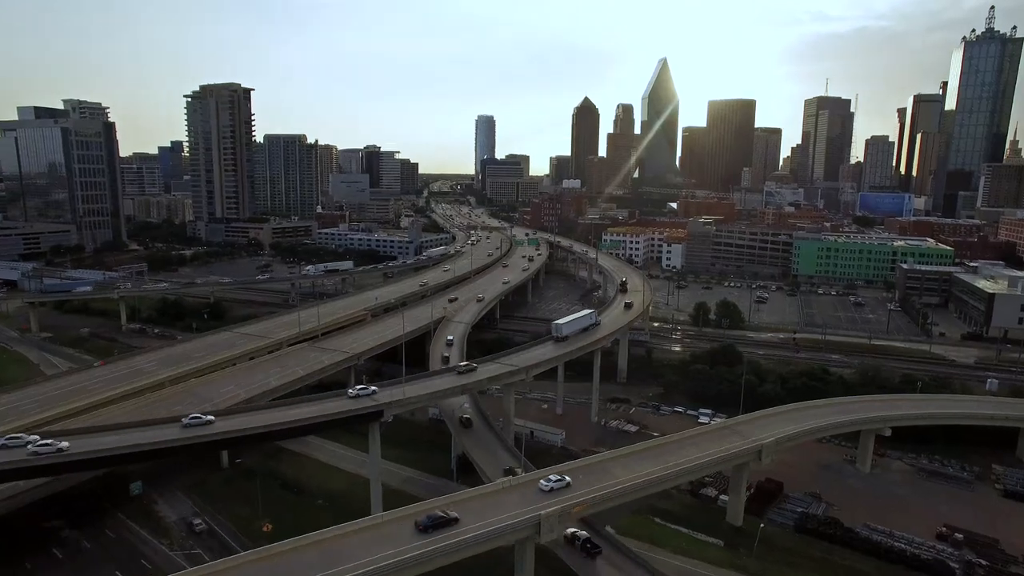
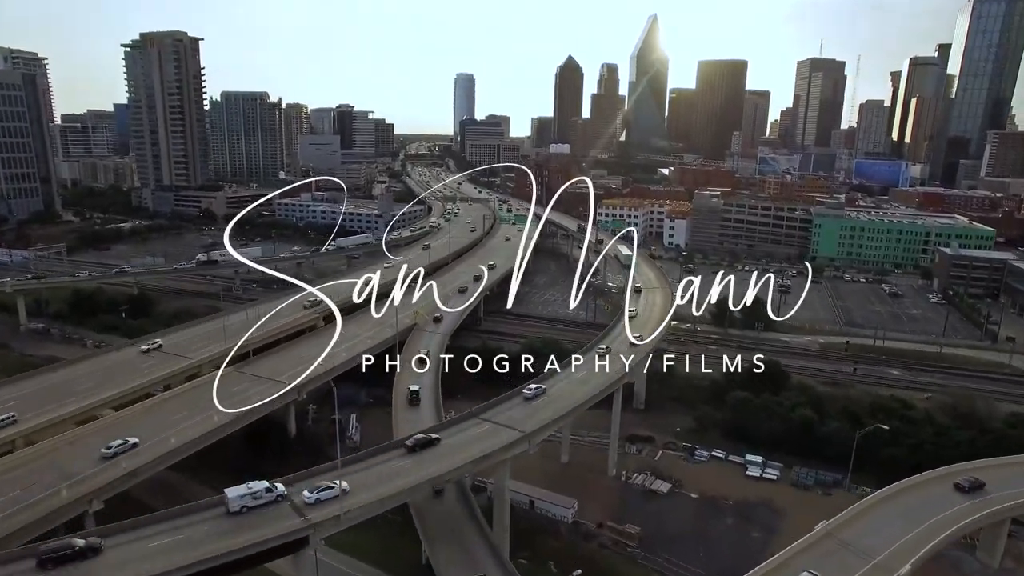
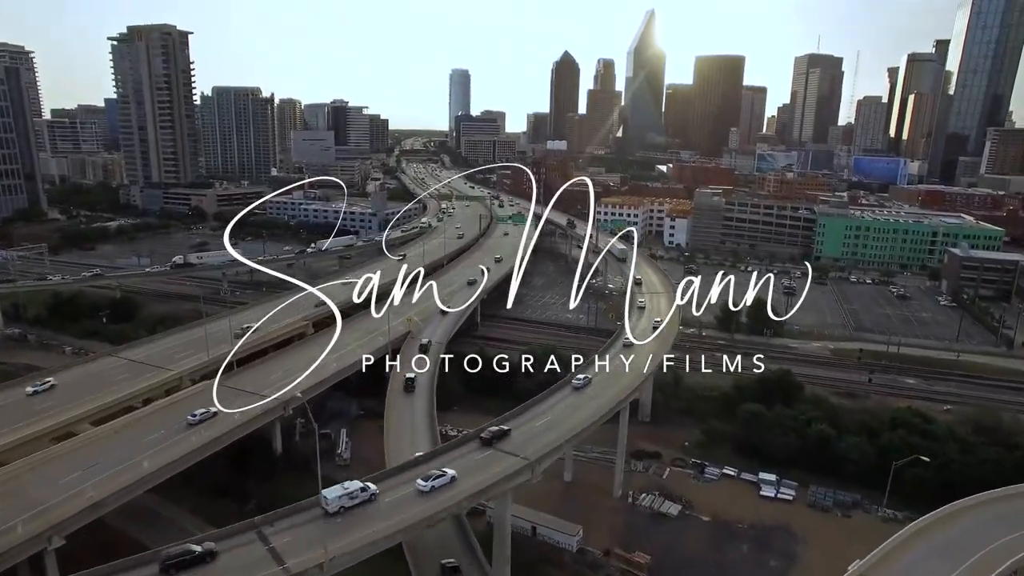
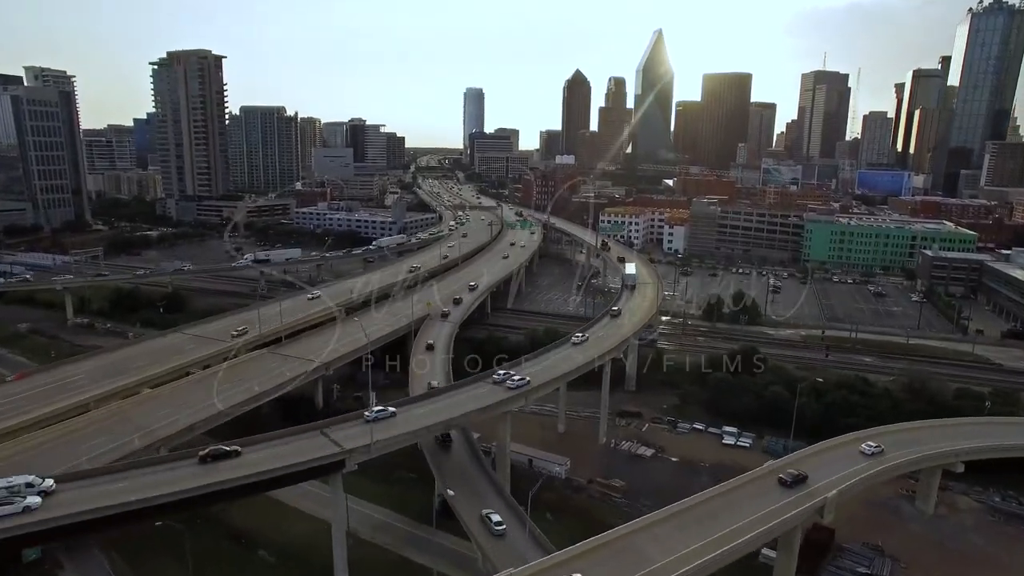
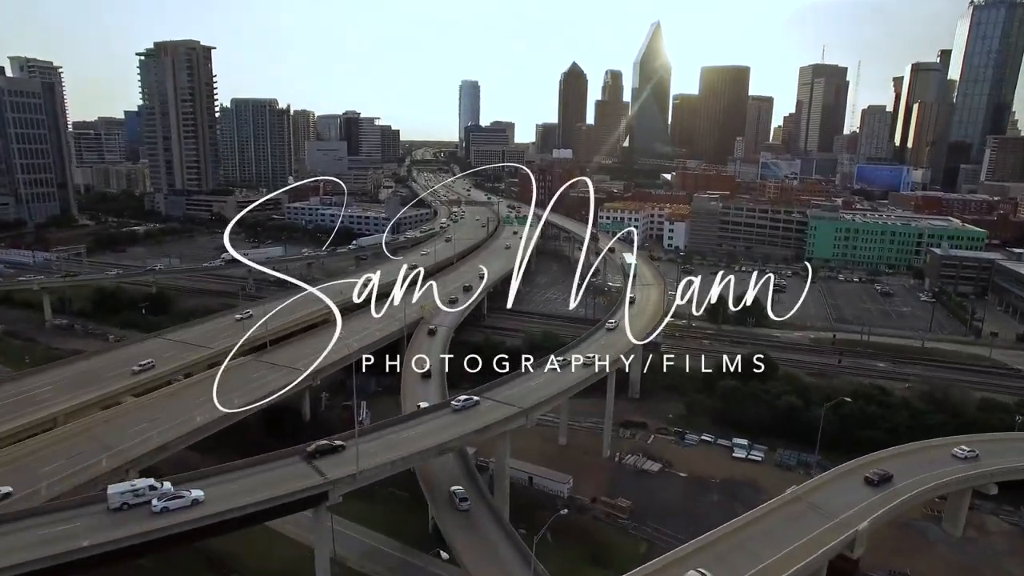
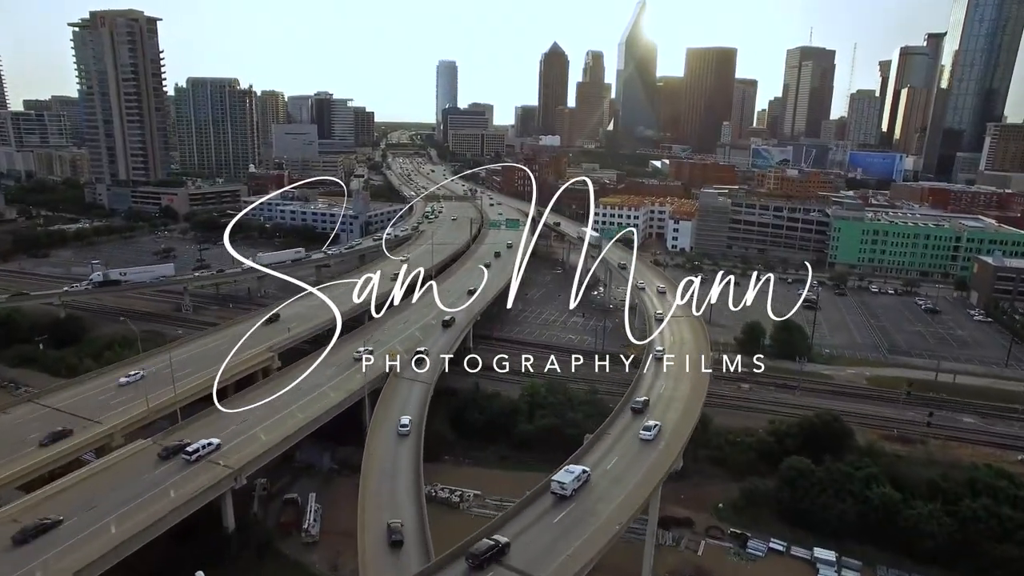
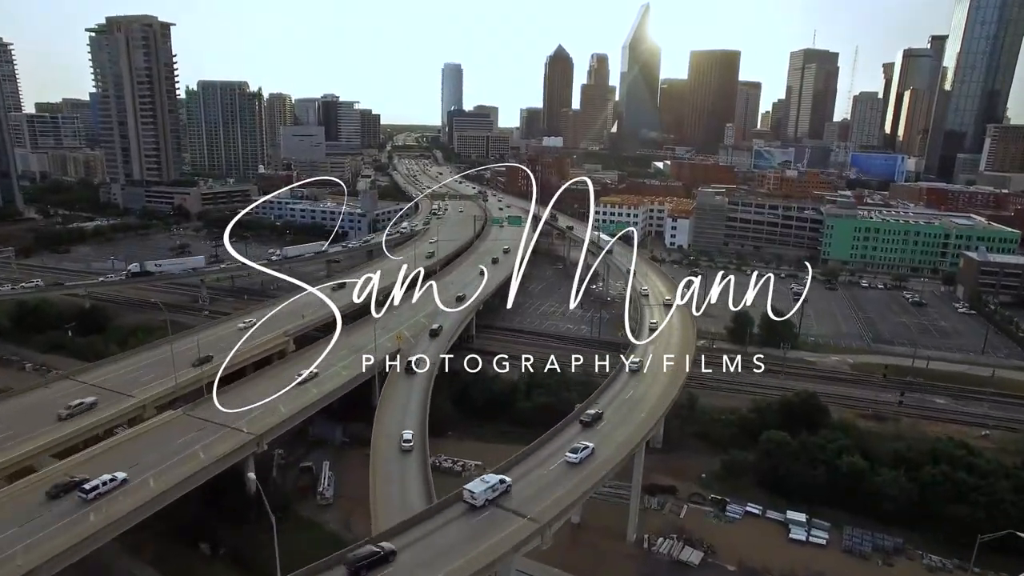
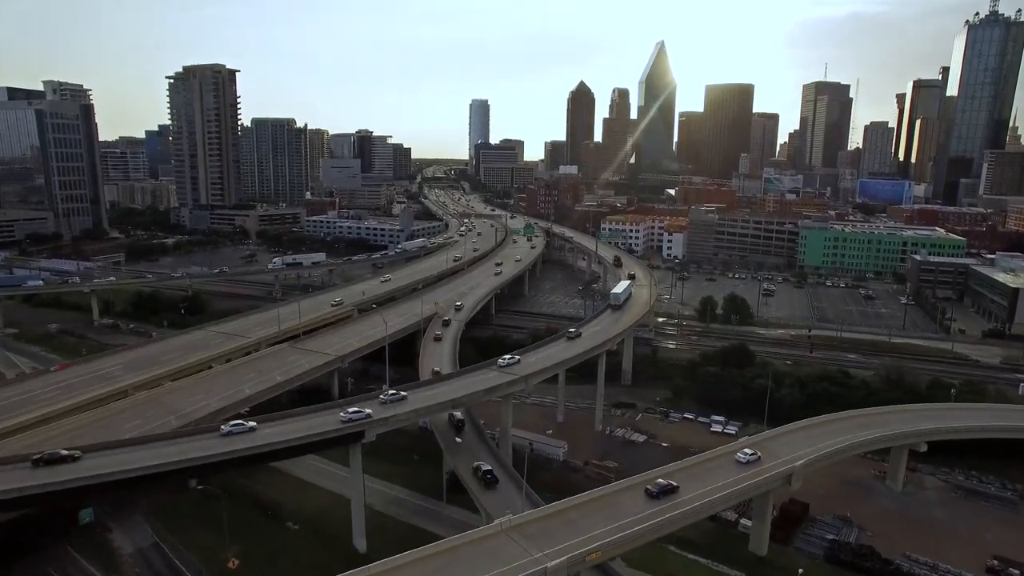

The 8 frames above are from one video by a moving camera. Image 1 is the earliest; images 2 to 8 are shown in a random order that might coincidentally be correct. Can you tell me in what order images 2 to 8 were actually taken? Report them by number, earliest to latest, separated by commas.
8, 4, 5, 2, 3, 7, 6
